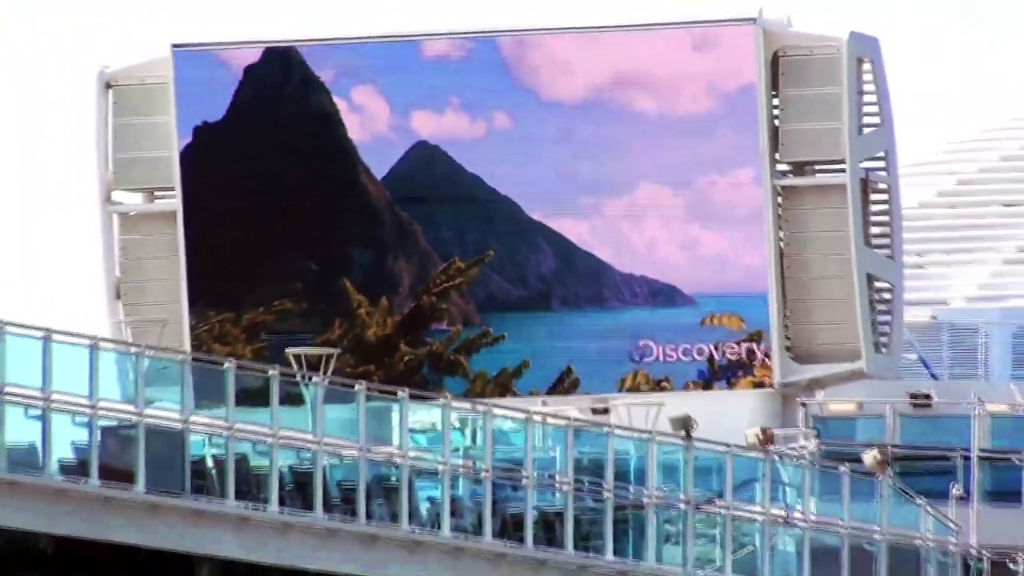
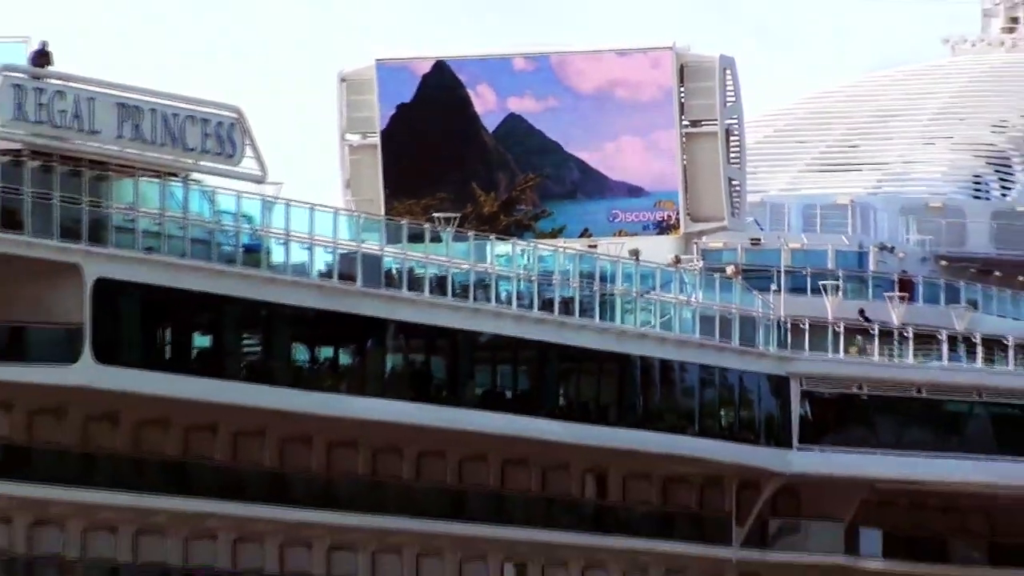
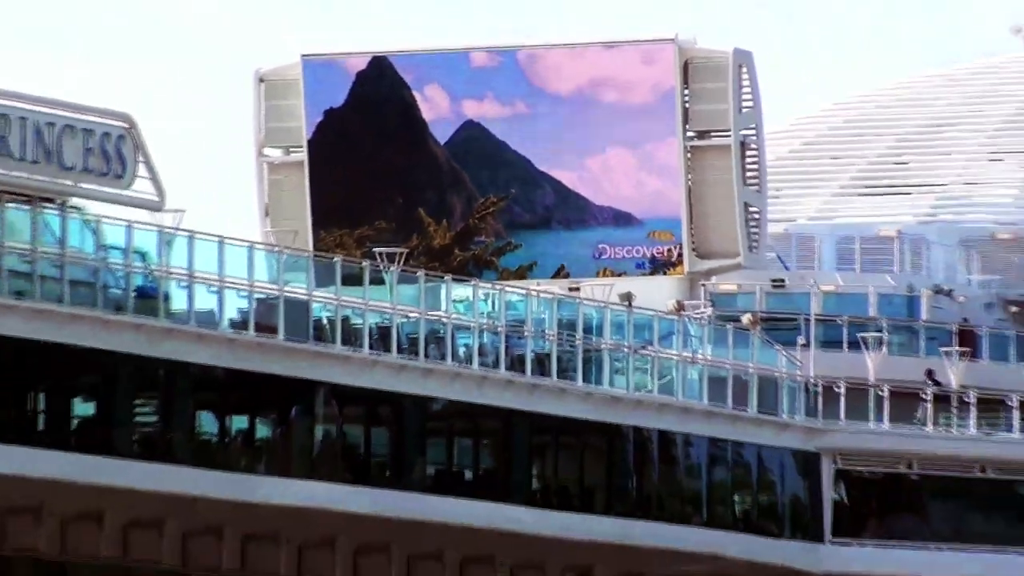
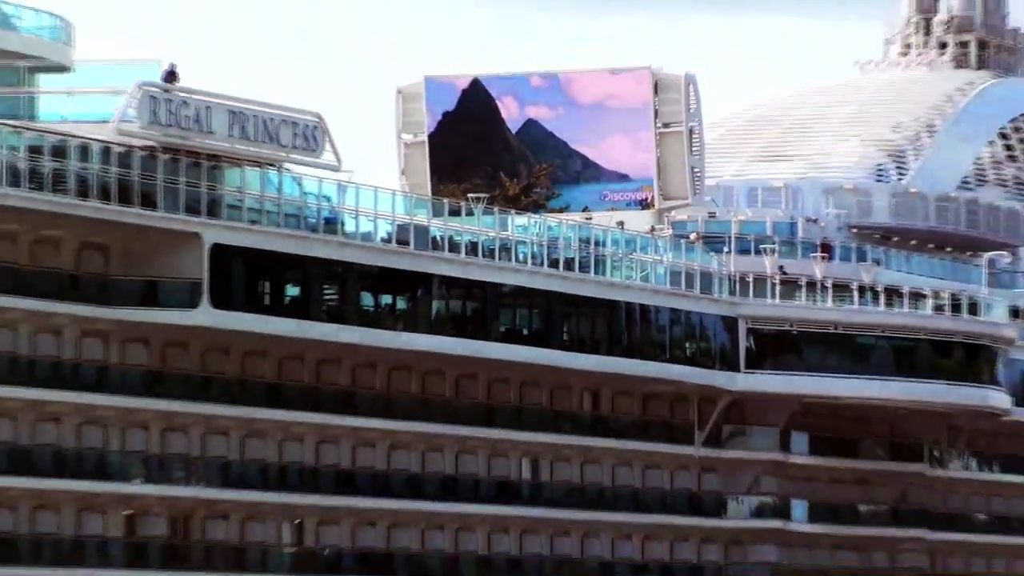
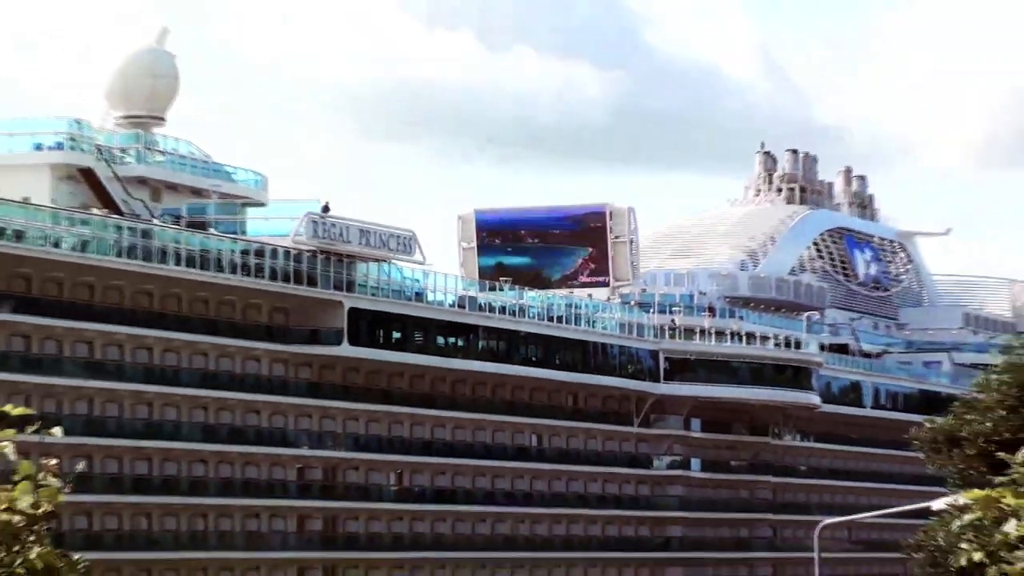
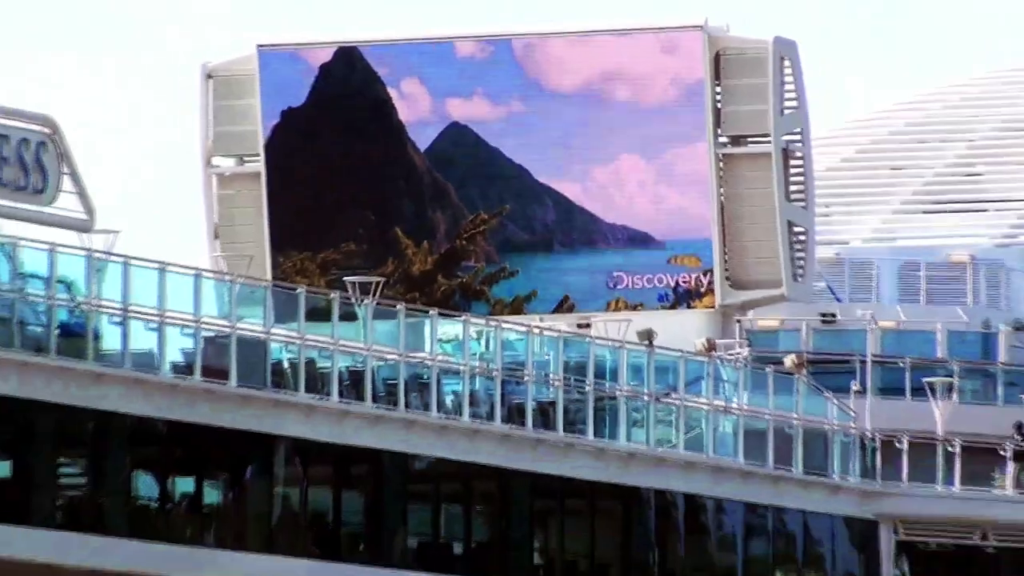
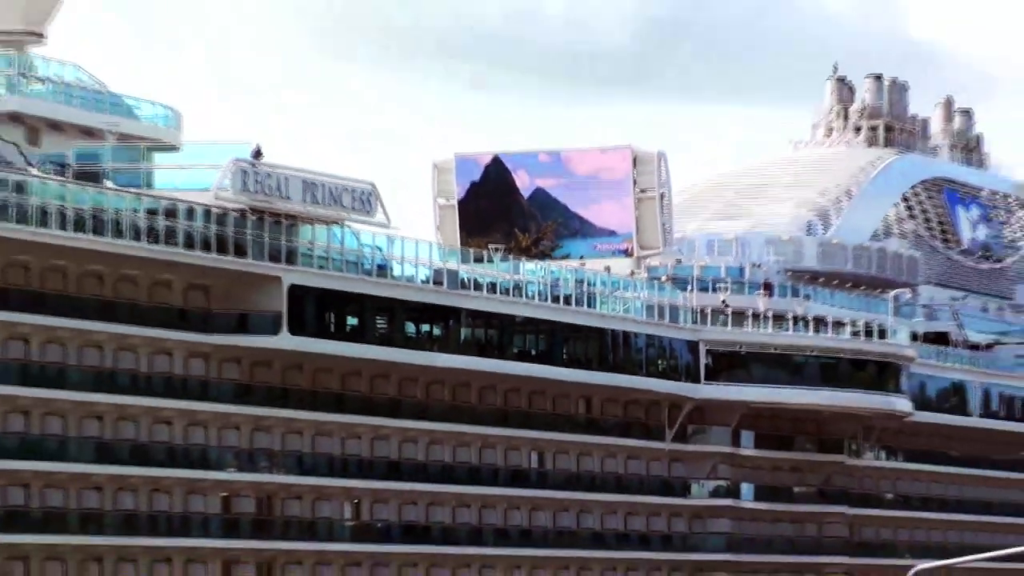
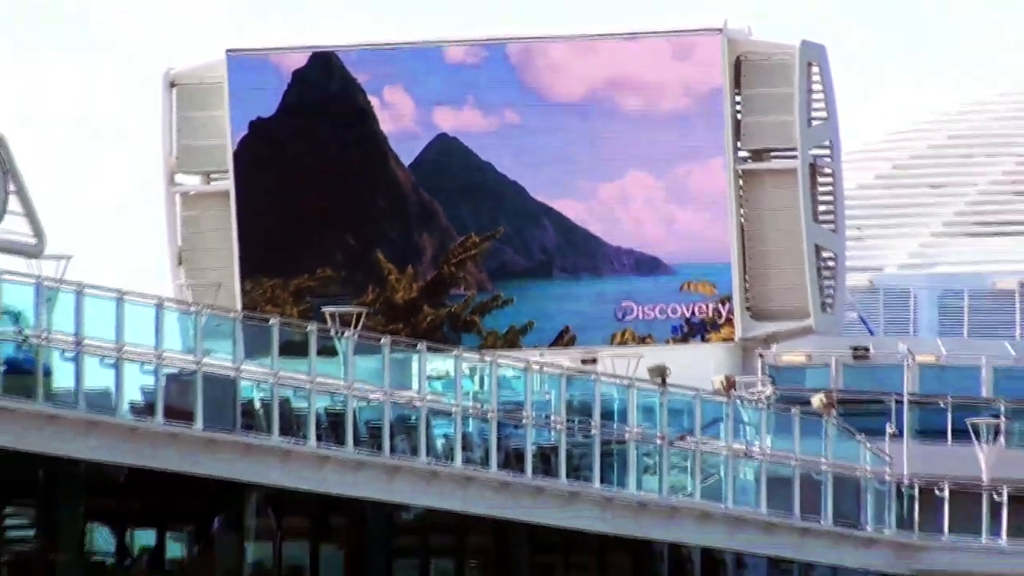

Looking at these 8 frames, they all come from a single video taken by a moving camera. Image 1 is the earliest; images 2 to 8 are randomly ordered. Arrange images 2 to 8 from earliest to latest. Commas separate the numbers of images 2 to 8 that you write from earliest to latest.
8, 6, 3, 2, 4, 7, 5
